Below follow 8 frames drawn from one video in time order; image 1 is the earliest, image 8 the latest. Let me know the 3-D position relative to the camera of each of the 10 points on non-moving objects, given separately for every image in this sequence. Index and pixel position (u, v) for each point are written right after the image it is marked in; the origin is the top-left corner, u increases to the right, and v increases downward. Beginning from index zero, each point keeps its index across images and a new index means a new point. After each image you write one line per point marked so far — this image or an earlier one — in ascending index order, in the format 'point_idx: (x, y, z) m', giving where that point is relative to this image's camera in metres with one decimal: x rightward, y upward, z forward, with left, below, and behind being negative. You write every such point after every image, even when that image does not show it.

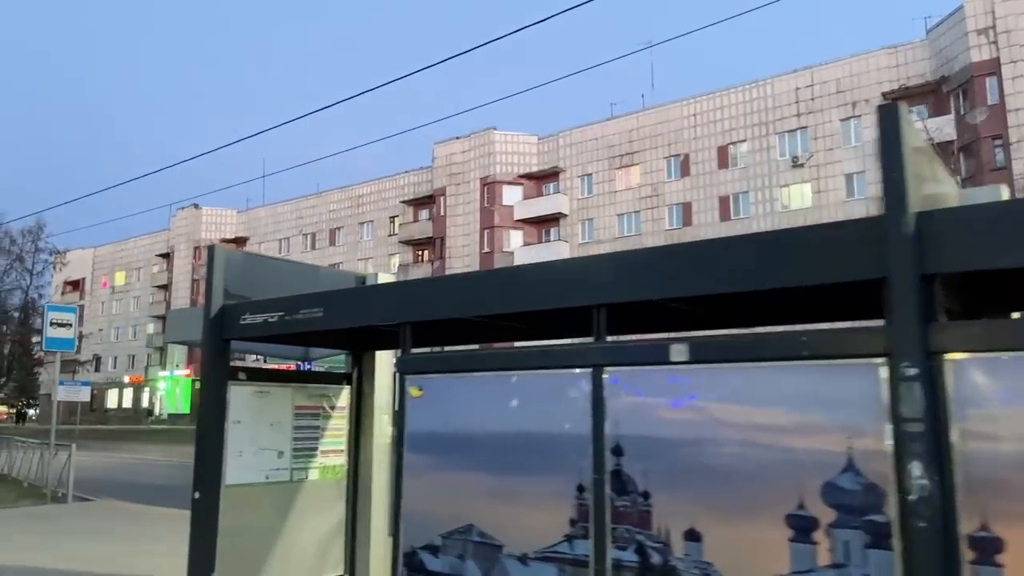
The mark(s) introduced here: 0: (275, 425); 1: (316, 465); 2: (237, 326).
0: (-1.6, -0.9, +5.1) m
1: (-1.4, -1.2, +5.3) m
2: (-1.7, -0.2, +4.8) m
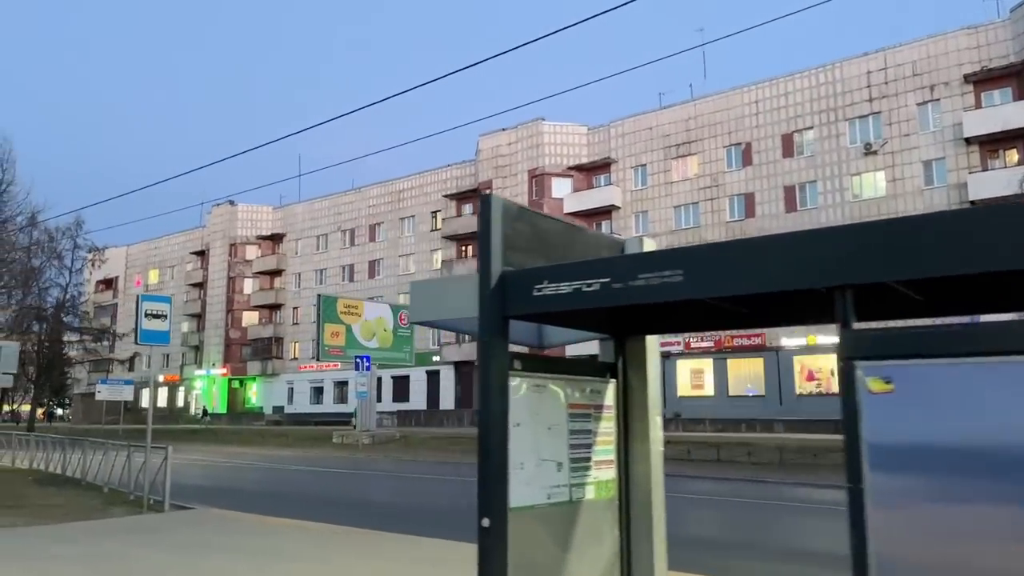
0: (+0.2, -0.7, +3.9) m
1: (+0.4, -1.1, +4.2) m
2: (+0.1, -0.1, +3.6) m
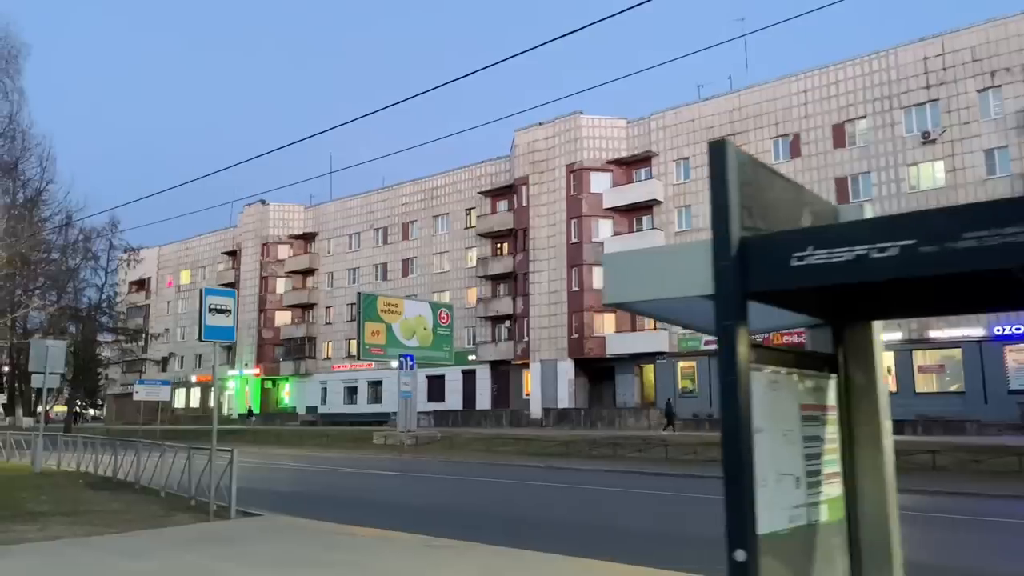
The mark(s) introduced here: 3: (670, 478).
0: (+1.2, -0.6, +3.2) m
1: (+1.4, -0.9, +3.4) m
2: (+1.0, +0.1, +2.8) m
3: (+4.0, -4.8, +19.3) m
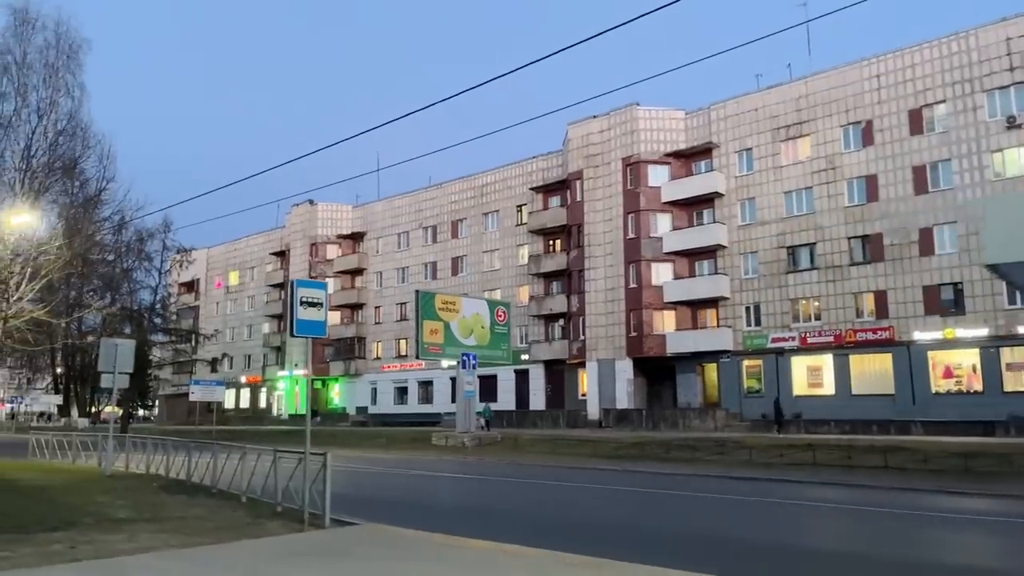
0: (+2.2, -0.5, +2.2) m
1: (+2.5, -0.8, +2.4) m
2: (+2.1, +0.2, +1.9) m
3: (+5.9, -4.7, +18.2) m
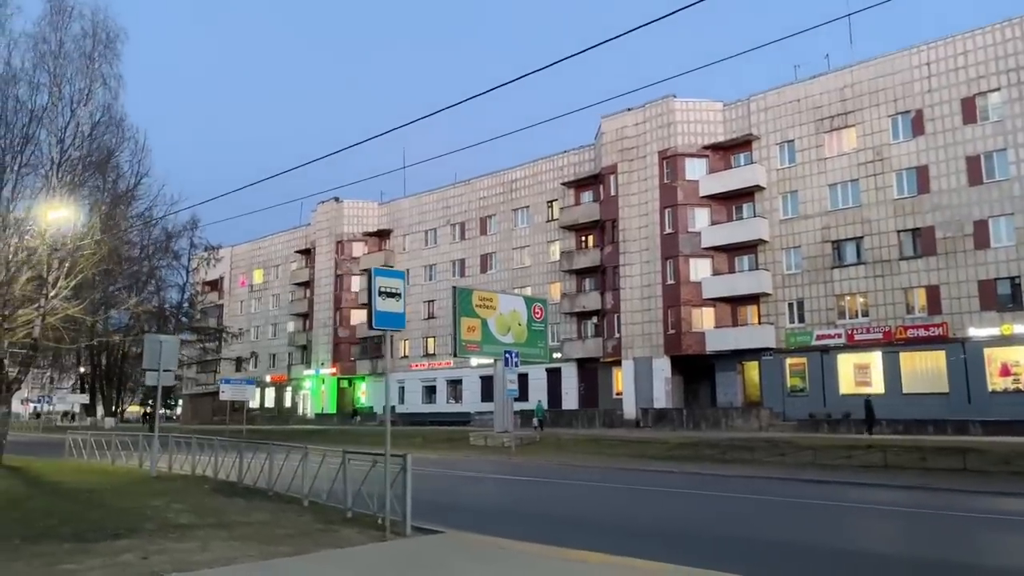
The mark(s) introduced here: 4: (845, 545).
0: (+3.2, -0.3, +1.4) m
1: (+3.5, -0.6, +1.6) m
2: (+3.0, +0.3, +1.1) m
3: (+7.1, -4.5, +17.3) m
4: (+4.9, -3.8, +11.0) m
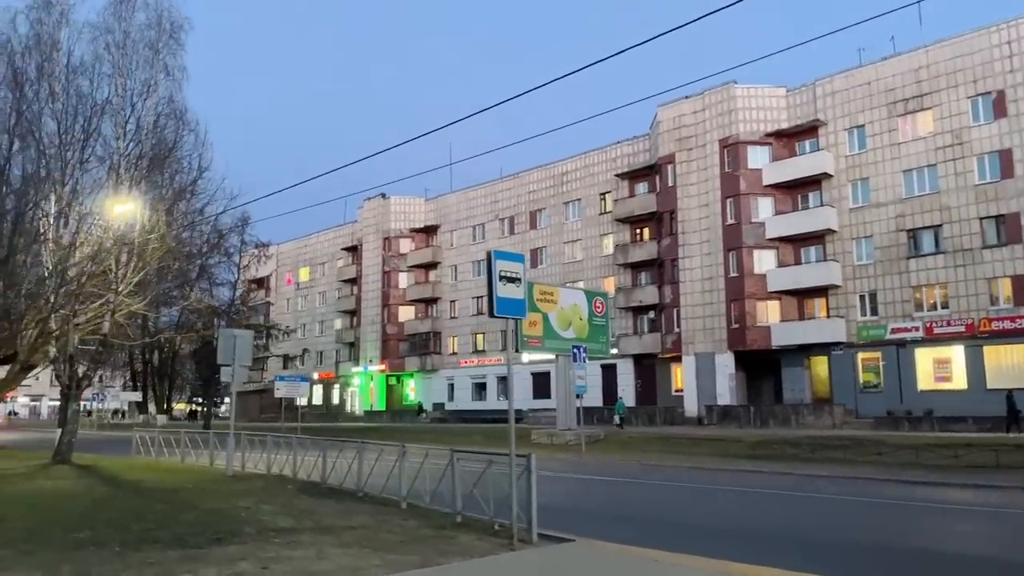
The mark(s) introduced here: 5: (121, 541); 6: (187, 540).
0: (+4.3, -0.1, +0.5) m
1: (+4.5, -0.5, +0.6) m
2: (+4.1, +0.5, +0.1) m
3: (+8.9, -4.2, +16.2) m
4: (+6.4, -3.5, +10.0) m
5: (-4.1, -2.6, +7.9) m
6: (-3.5, -2.7, +8.1) m
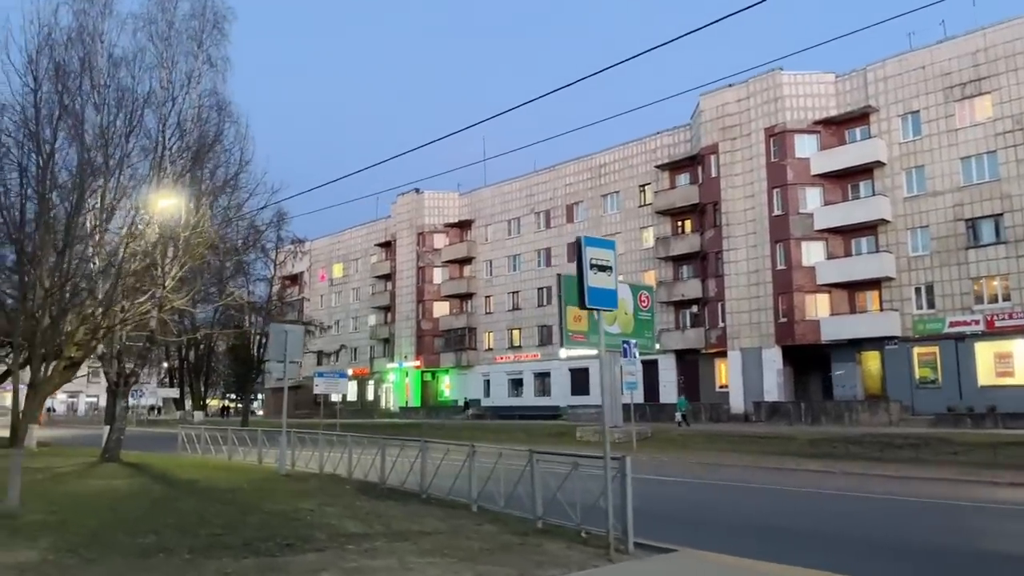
0: (+4.9, 0.0, -0.3) m
1: (+5.2, -0.4, -0.1) m
2: (+4.7, +0.6, -0.6) m
3: (+10.1, -4.0, +15.3) m
4: (+7.4, -3.4, +9.1) m
5: (-3.2, -2.5, +7.4) m
6: (-2.5, -2.6, +7.6) m
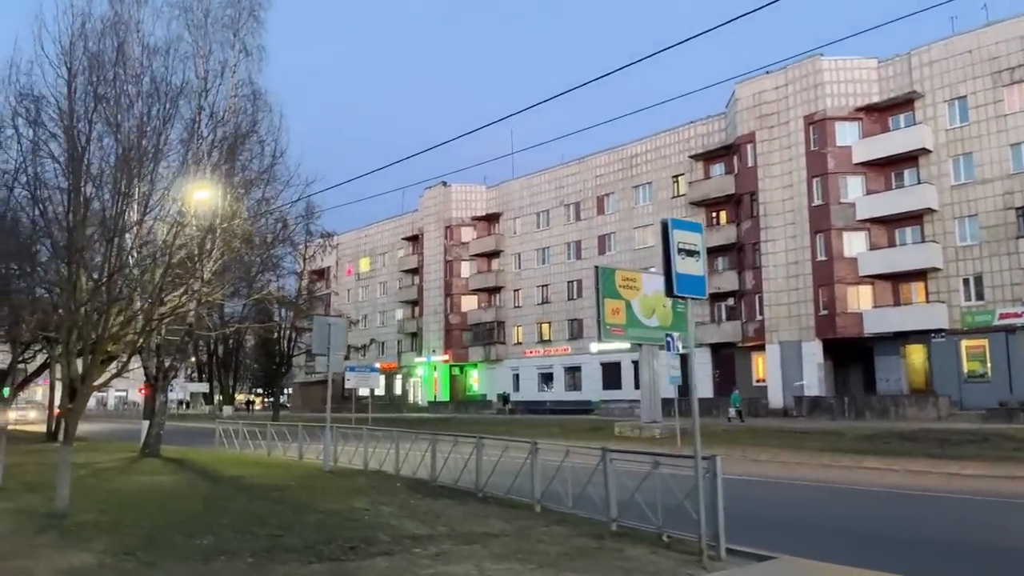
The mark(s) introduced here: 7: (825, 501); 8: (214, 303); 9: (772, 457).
0: (+5.4, 0.0, -1.0) m
1: (+5.7, -0.3, -0.8) m
2: (+5.2, +0.7, -1.3) m
3: (+11.1, -3.8, +14.5) m
4: (+8.2, -3.2, +8.4) m
5: (-2.4, -2.4, +7.0) m
6: (-1.8, -2.5, +7.1) m
7: (+5.7, -3.9, +13.6) m
8: (-7.7, -0.4, +19.9) m
9: (+6.8, -4.4, +19.8) m
